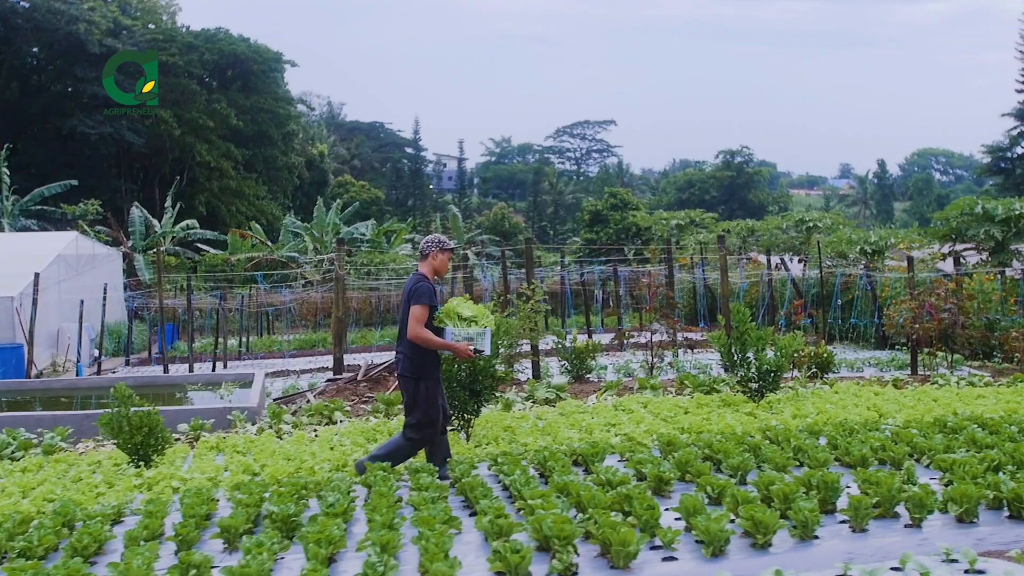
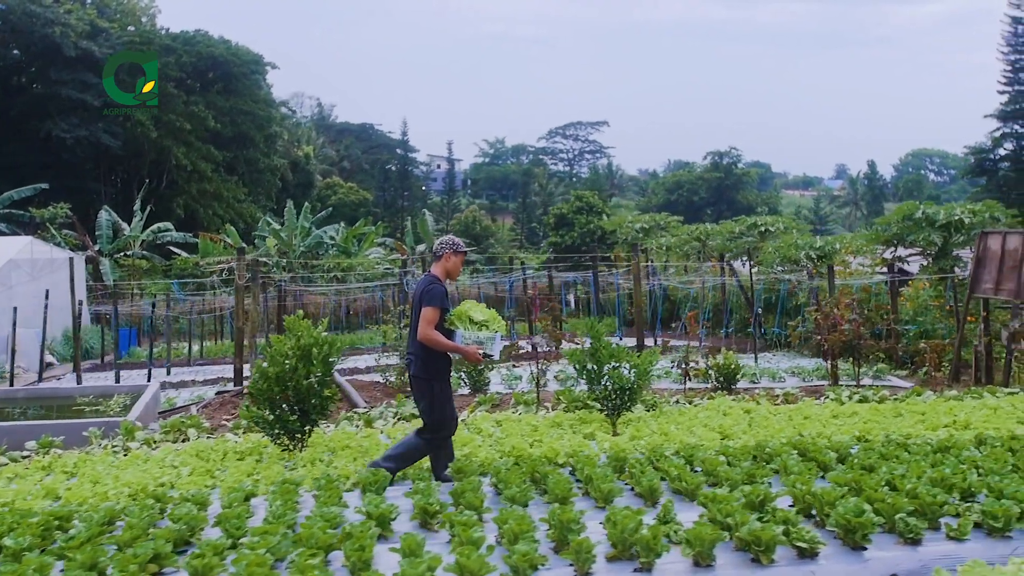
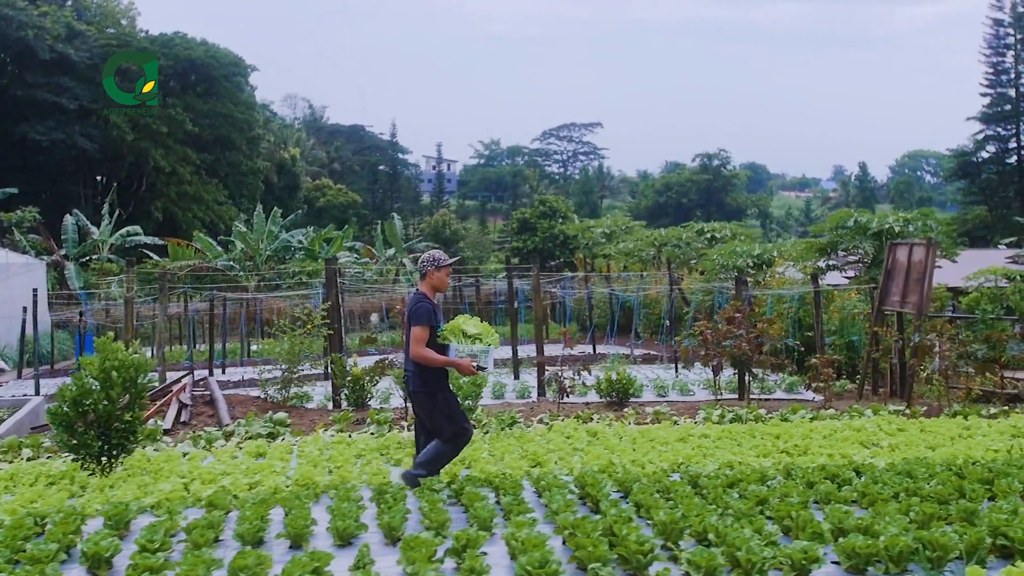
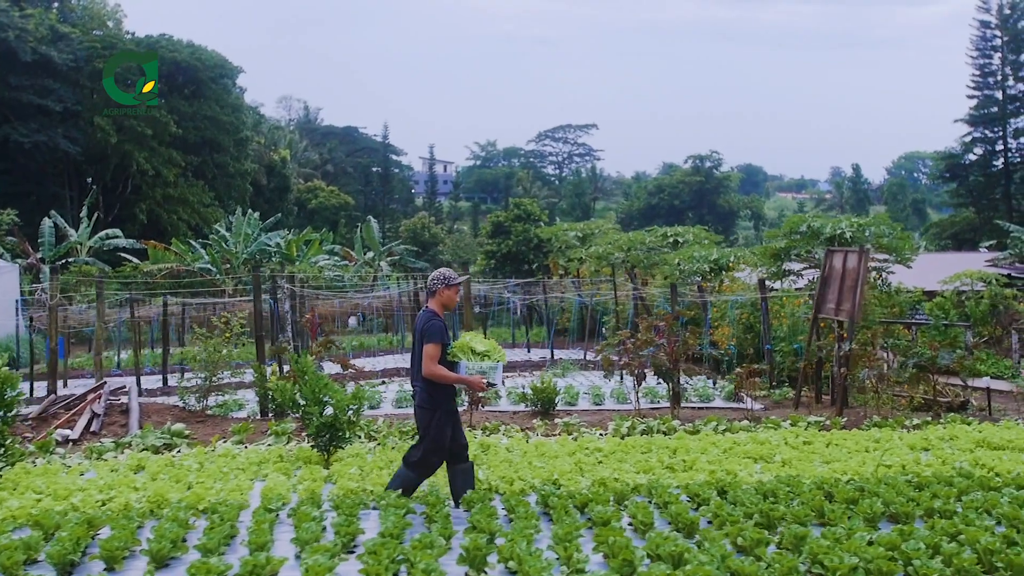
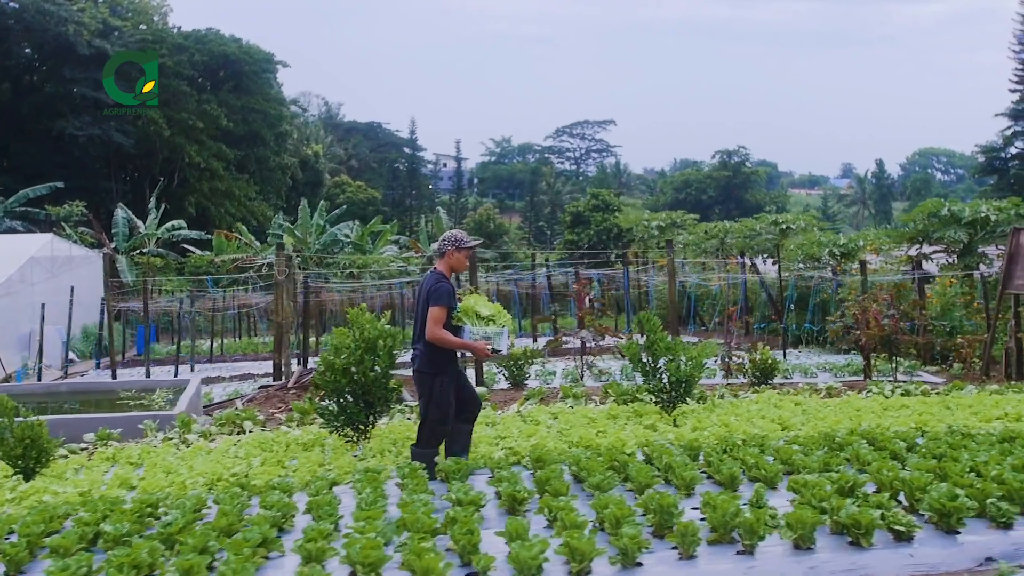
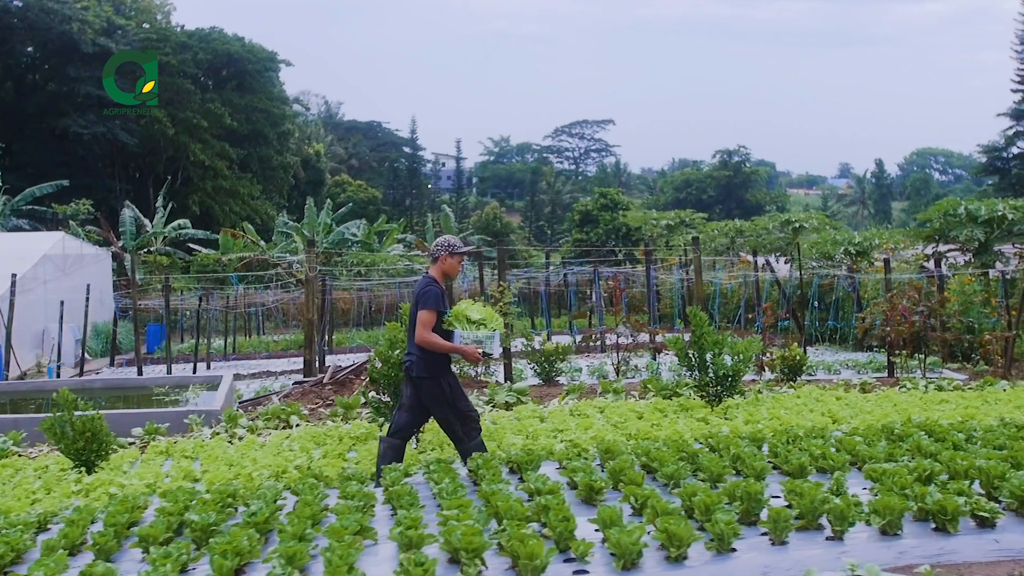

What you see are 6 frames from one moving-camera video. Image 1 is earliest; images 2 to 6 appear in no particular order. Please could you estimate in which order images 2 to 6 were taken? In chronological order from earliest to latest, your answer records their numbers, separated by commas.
6, 5, 2, 3, 4
